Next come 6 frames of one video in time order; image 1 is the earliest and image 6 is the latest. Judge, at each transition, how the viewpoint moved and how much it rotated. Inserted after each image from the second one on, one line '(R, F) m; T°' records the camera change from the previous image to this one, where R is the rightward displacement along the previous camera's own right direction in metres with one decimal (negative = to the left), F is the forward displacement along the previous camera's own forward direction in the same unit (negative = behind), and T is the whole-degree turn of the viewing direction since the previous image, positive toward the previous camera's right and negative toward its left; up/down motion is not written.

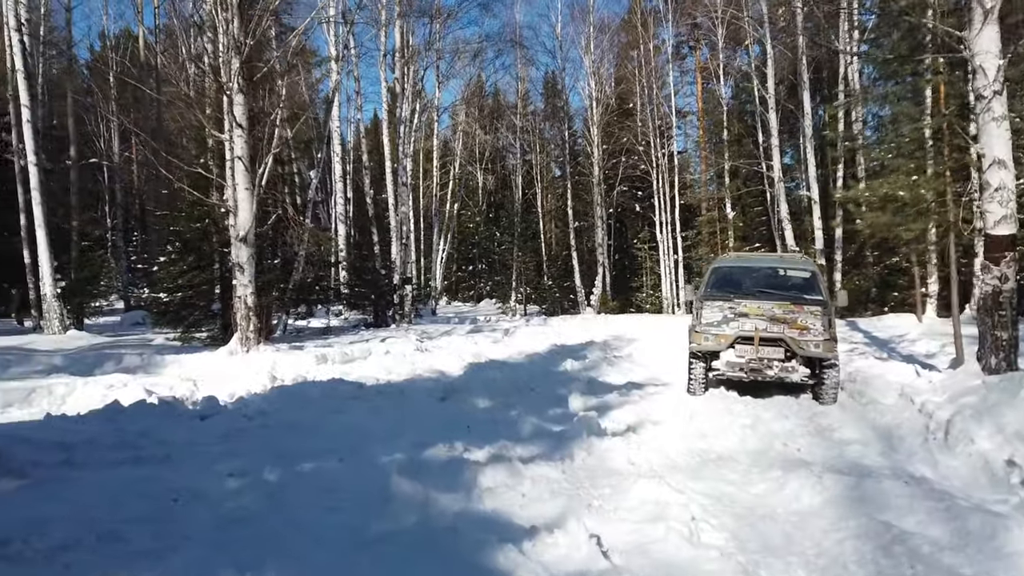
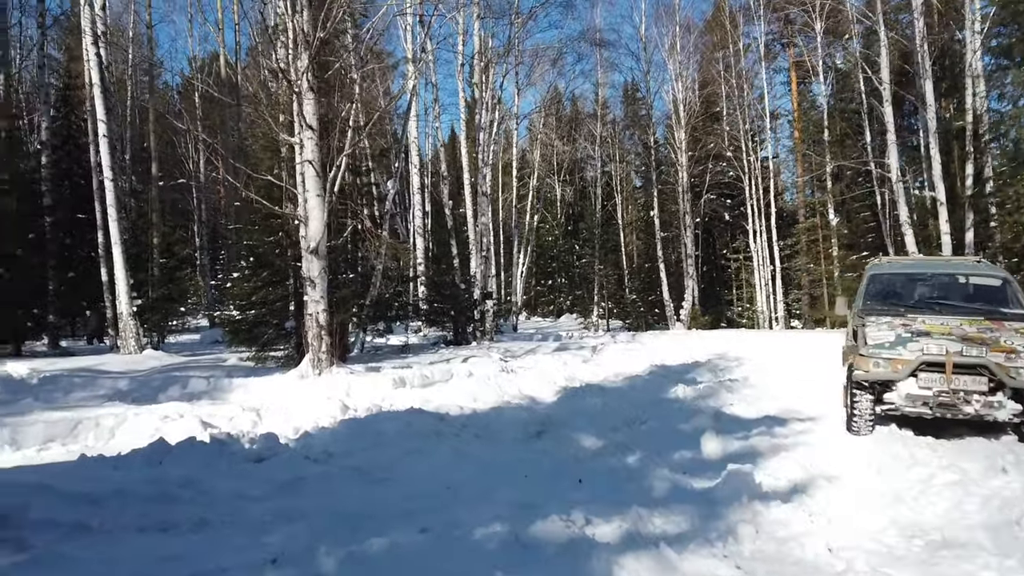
(-0.3, +1.2) m; -6°
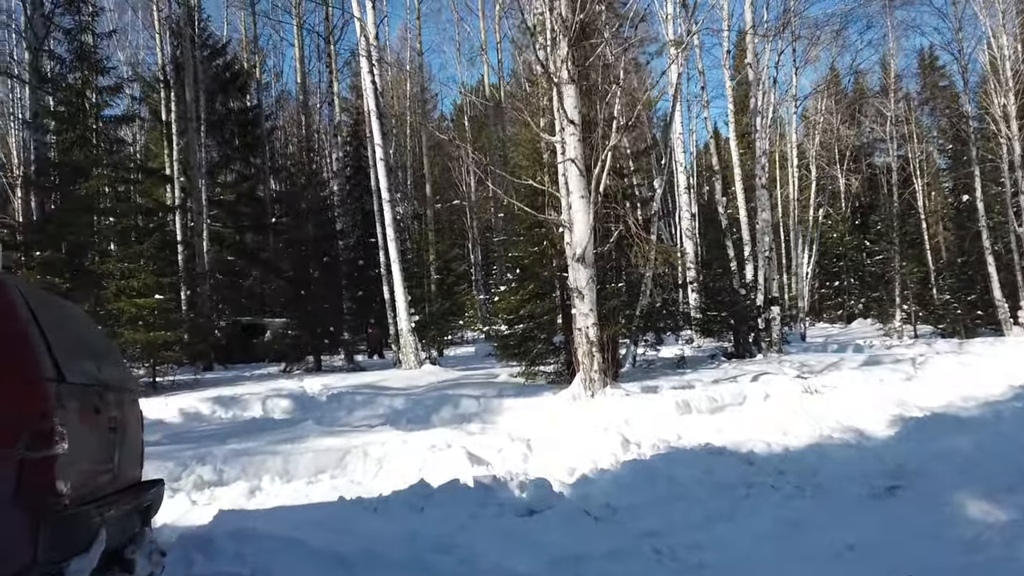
(-0.4, +1.2) m; -20°
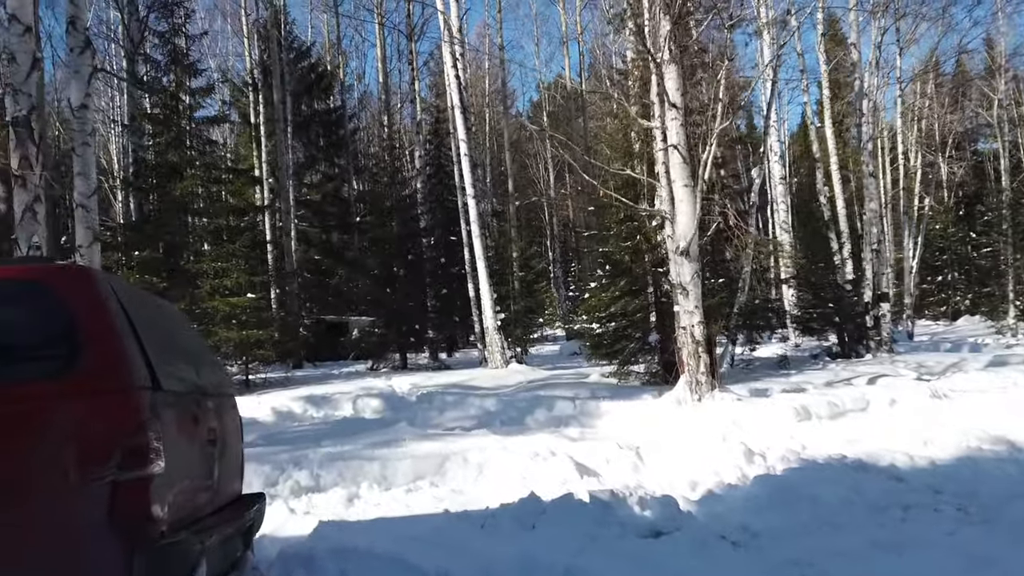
(-0.2, +0.4) m; -6°
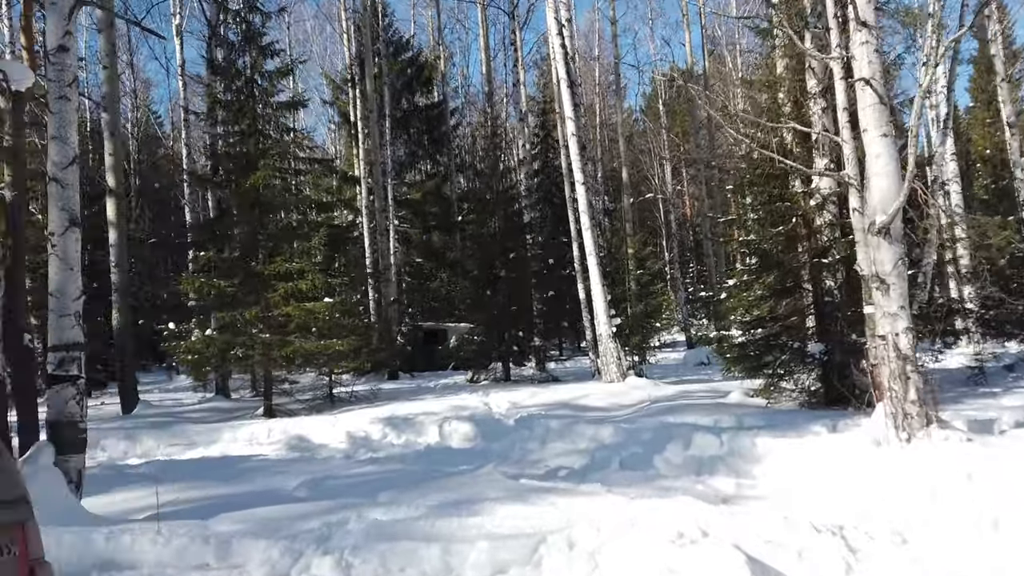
(-0.1, +1.9) m; -9°
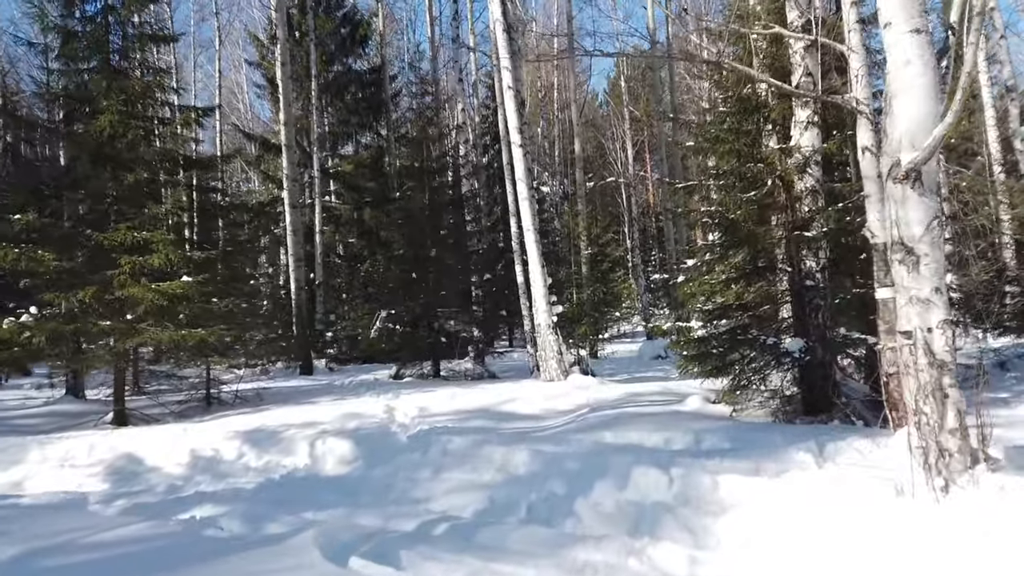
(+0.6, +1.9) m; +3°
